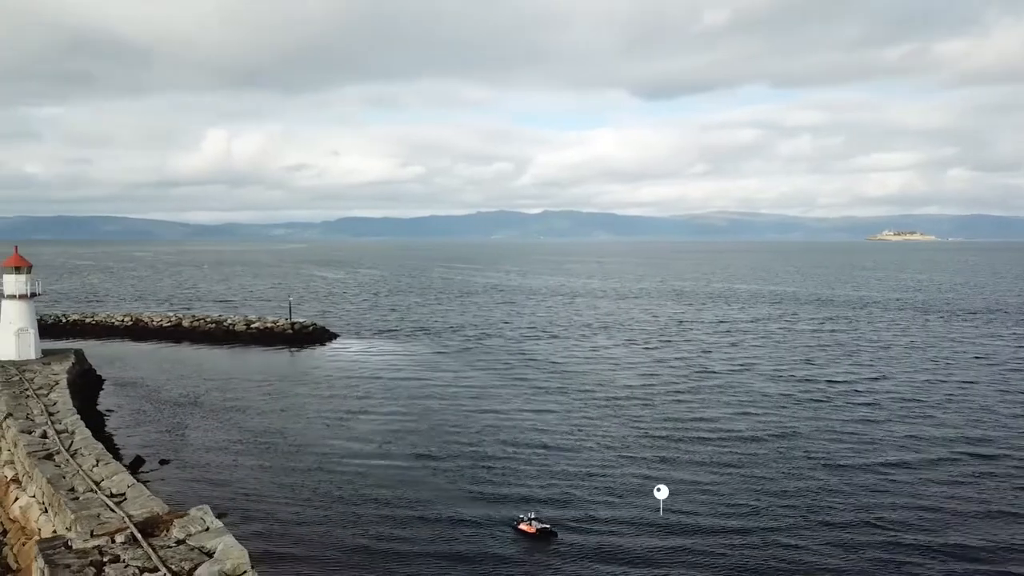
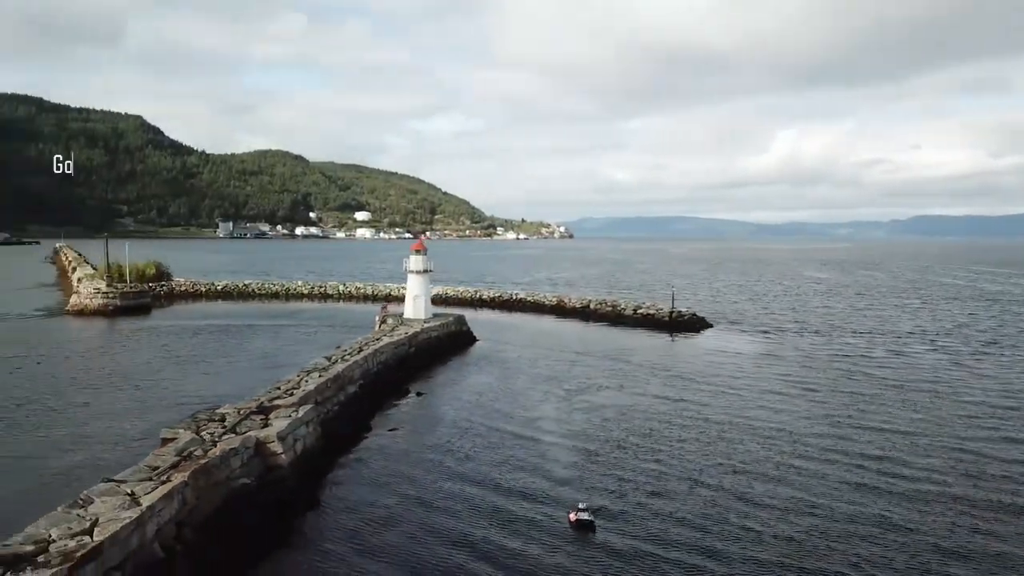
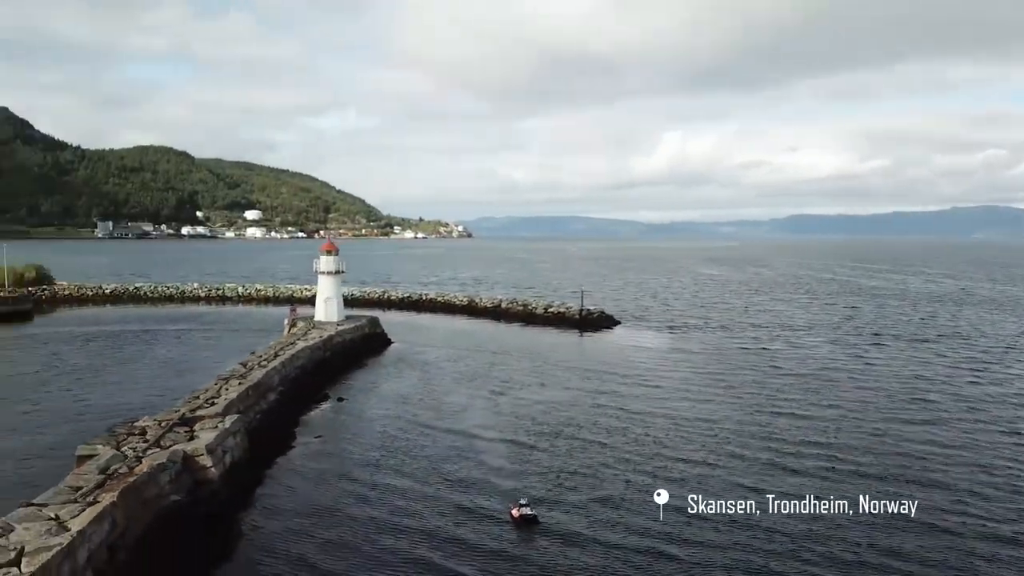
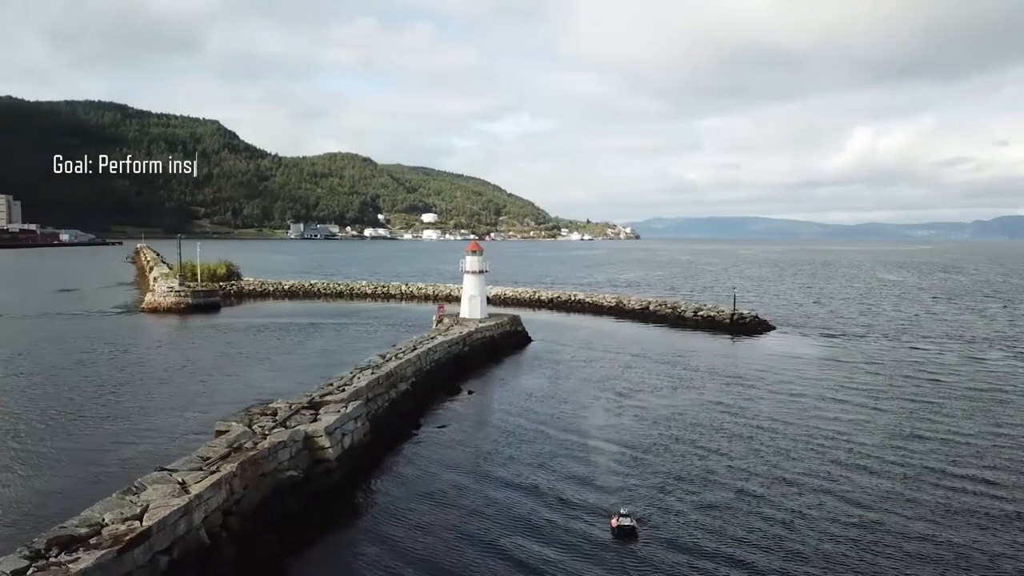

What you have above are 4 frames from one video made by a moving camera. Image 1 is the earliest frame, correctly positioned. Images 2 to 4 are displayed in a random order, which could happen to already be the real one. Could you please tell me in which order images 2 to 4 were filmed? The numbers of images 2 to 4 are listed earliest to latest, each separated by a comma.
3, 2, 4
